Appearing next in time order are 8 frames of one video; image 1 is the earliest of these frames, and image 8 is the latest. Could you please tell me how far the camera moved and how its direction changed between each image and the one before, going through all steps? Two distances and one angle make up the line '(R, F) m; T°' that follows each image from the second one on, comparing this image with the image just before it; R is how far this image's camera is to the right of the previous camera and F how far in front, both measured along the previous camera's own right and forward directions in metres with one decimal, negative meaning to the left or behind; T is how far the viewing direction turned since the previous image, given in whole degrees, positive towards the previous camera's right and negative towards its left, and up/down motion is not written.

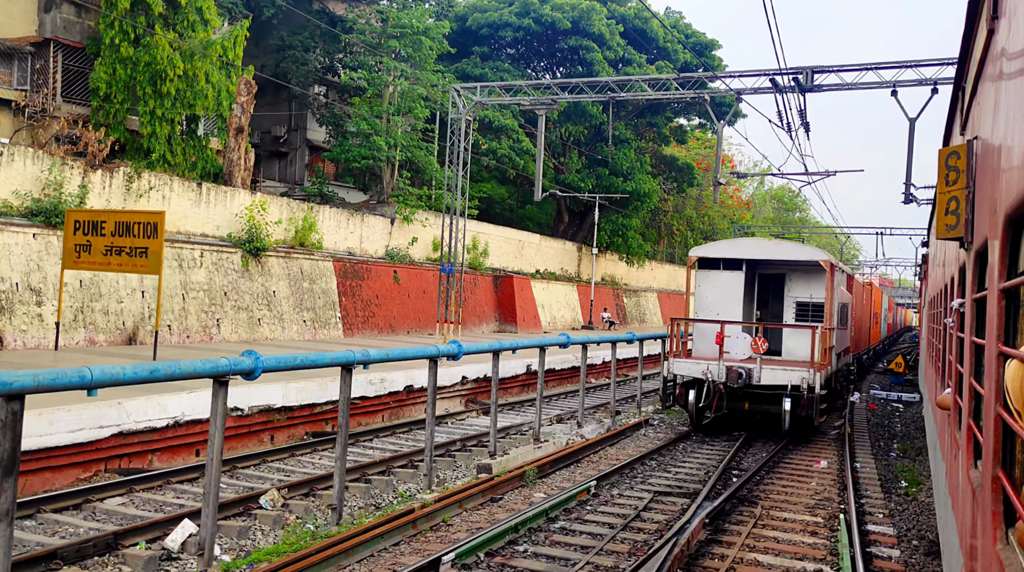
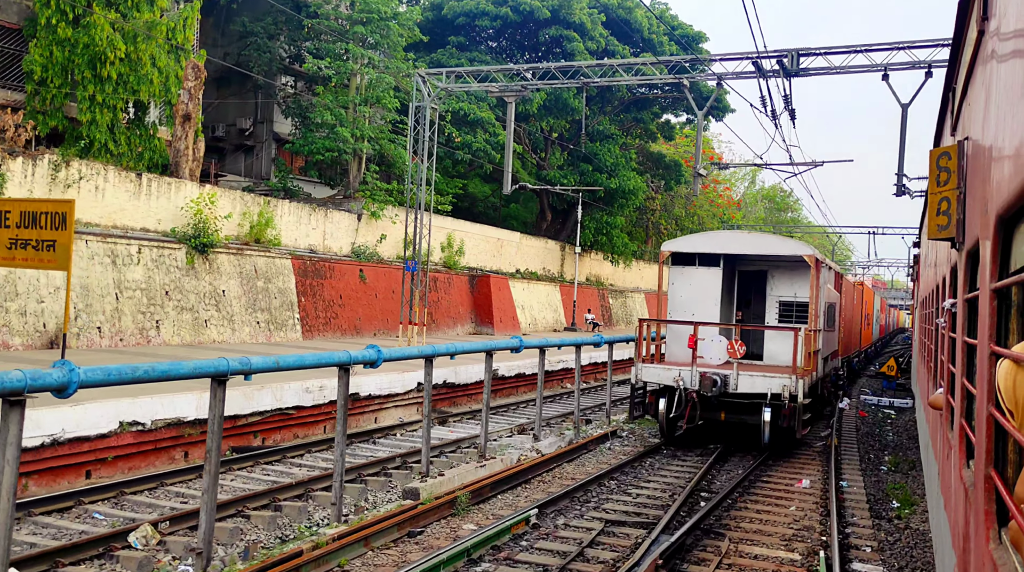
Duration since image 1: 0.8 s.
(+0.6, +1.4) m; 0°
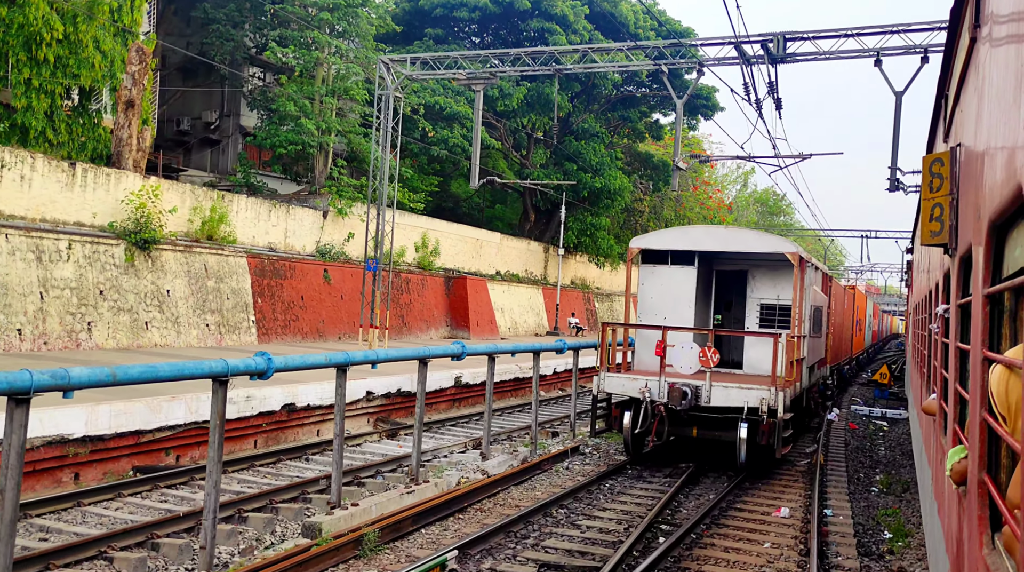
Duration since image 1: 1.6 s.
(+0.6, +1.4) m; 0°
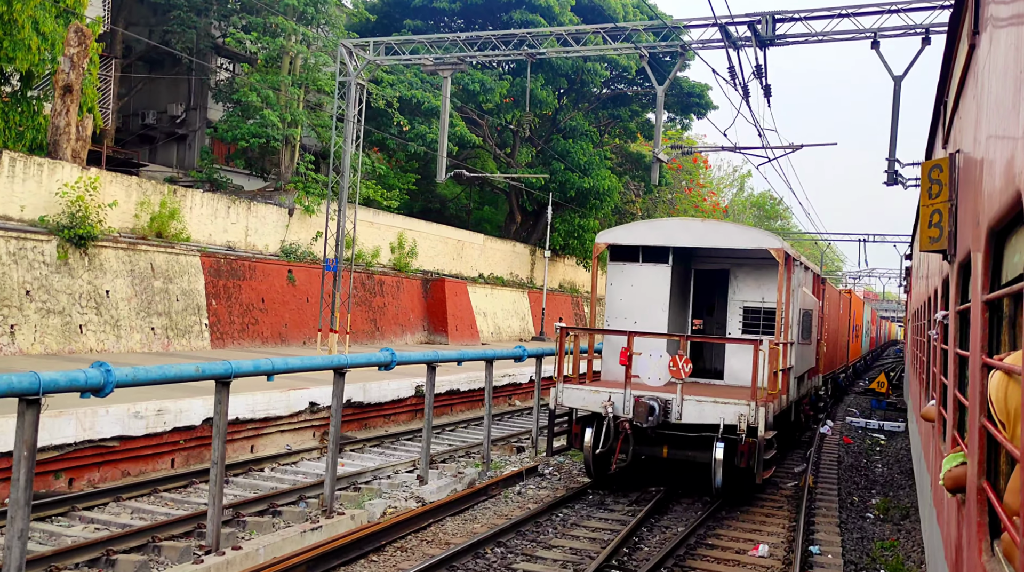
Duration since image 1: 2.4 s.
(+0.6, +1.5) m; 0°
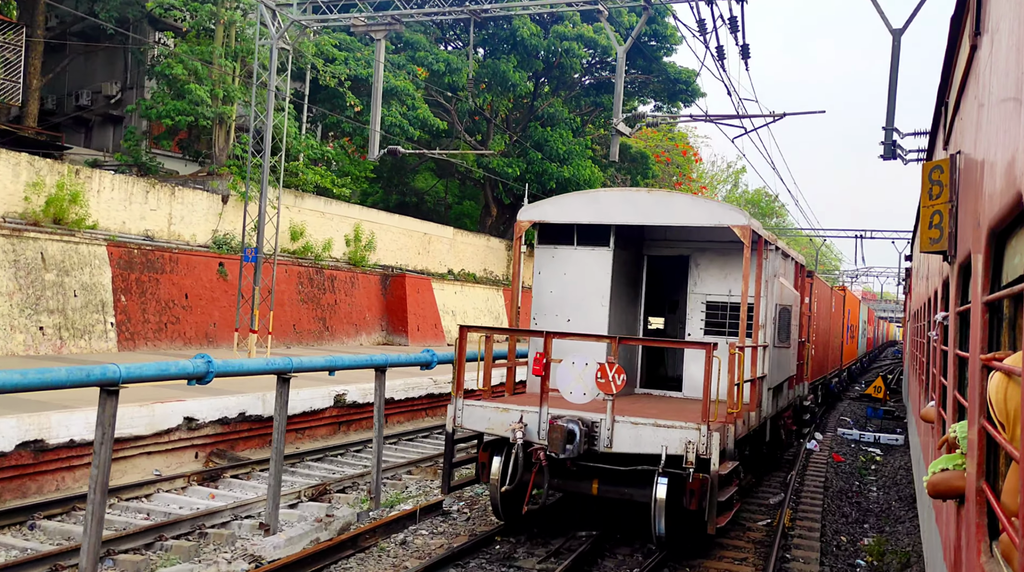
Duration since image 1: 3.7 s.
(+1.0, +2.4) m; 0°
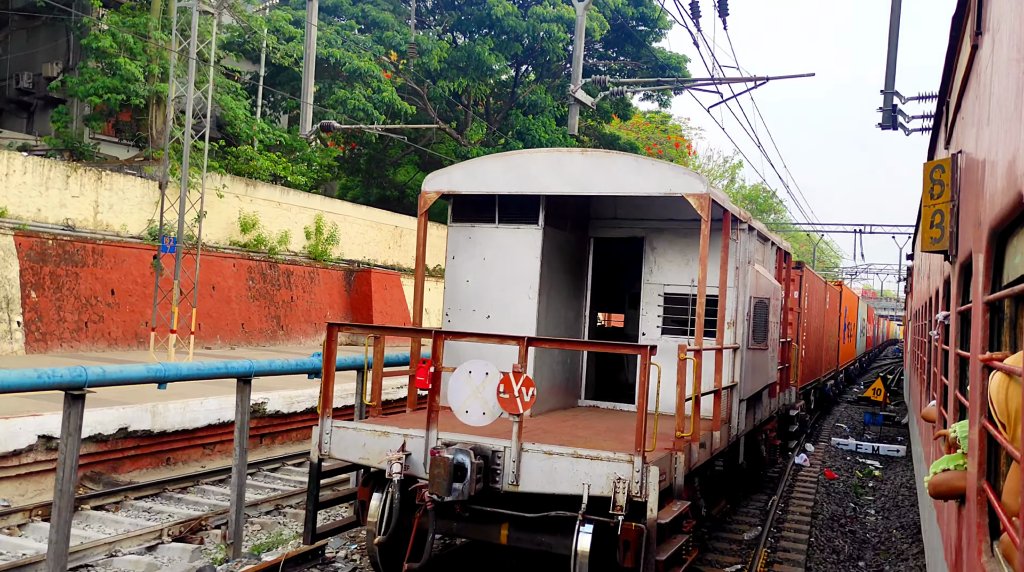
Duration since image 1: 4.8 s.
(+0.8, +1.9) m; 0°
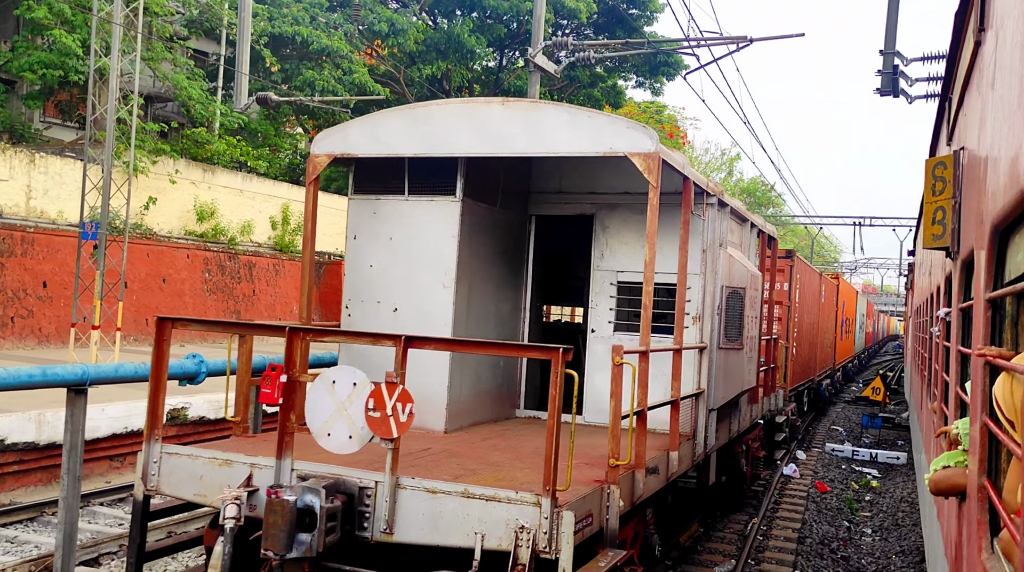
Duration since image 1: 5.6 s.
(+0.6, +1.5) m; 0°
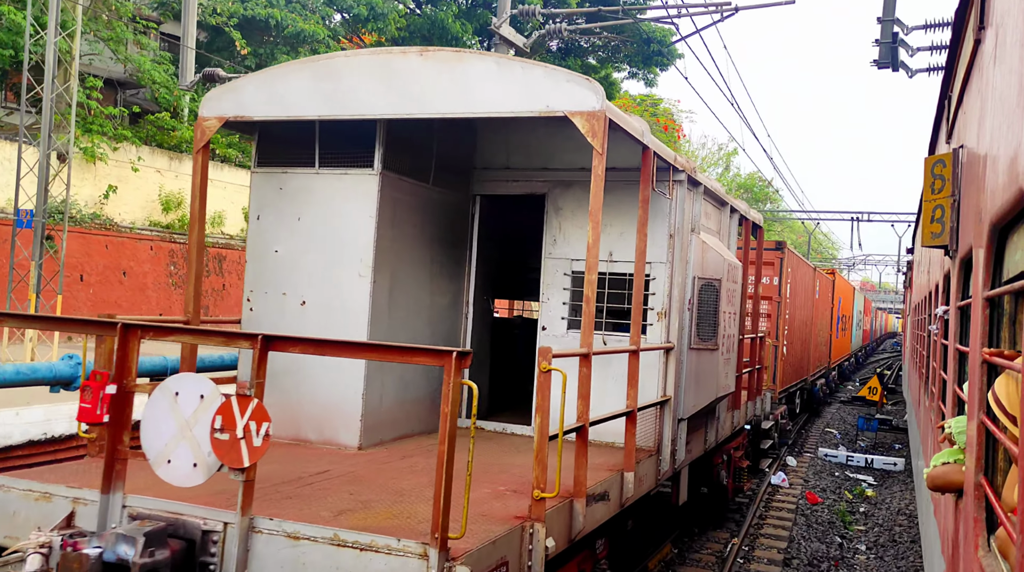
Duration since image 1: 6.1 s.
(+0.4, +1.0) m; 0°
